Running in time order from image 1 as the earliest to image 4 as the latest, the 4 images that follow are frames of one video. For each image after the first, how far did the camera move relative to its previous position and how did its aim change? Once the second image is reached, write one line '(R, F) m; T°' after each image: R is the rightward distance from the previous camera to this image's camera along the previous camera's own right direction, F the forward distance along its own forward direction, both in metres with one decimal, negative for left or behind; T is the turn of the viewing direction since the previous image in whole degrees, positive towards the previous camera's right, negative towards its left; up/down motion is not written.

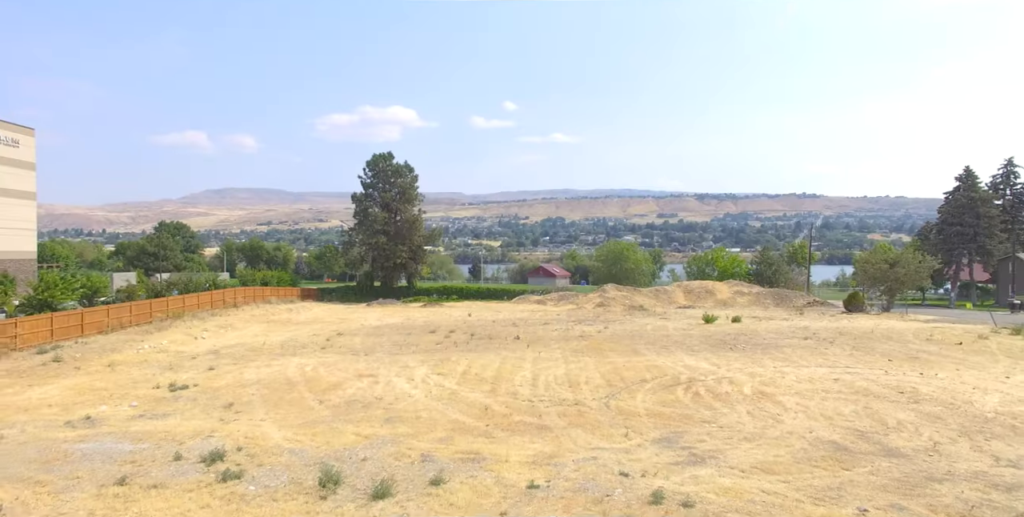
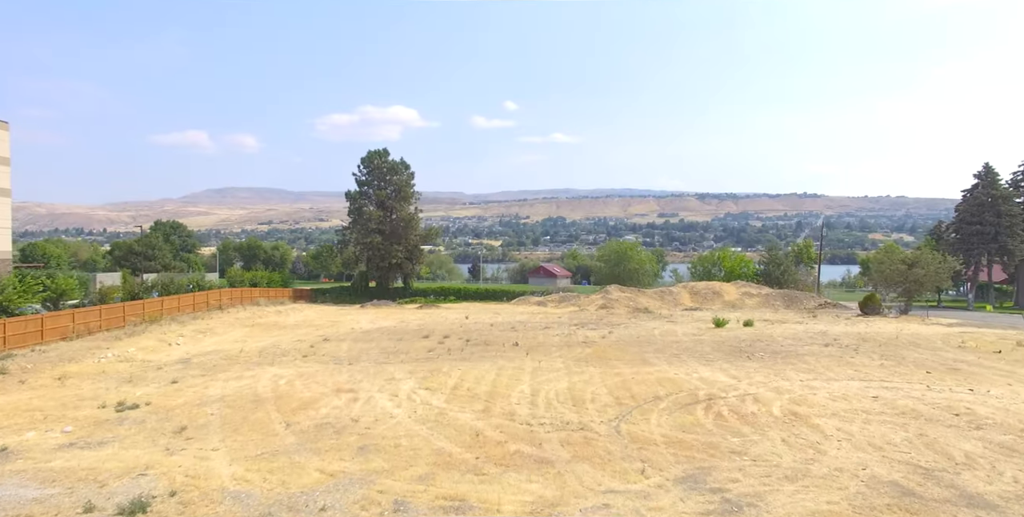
(+0.1, +1.8) m; 0°
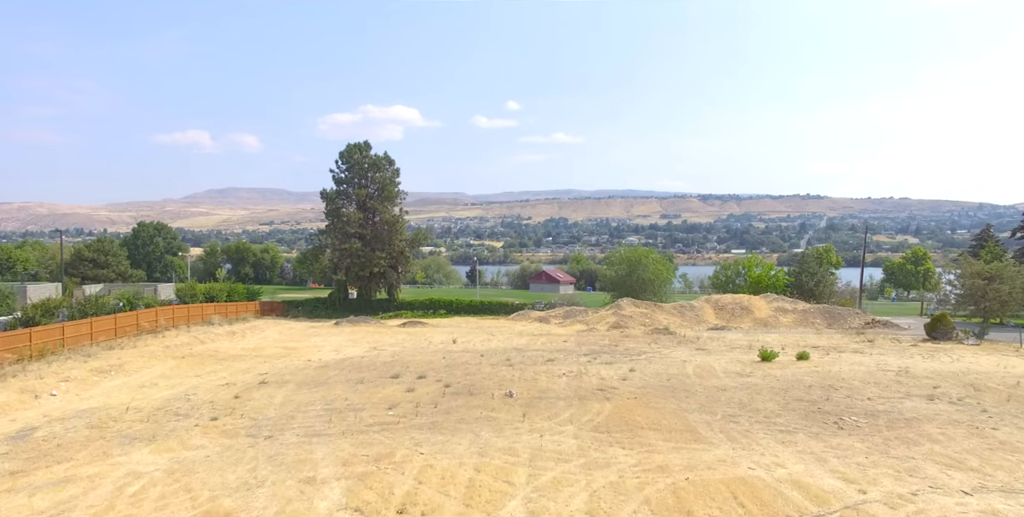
(+0.2, +6.0) m; 0°
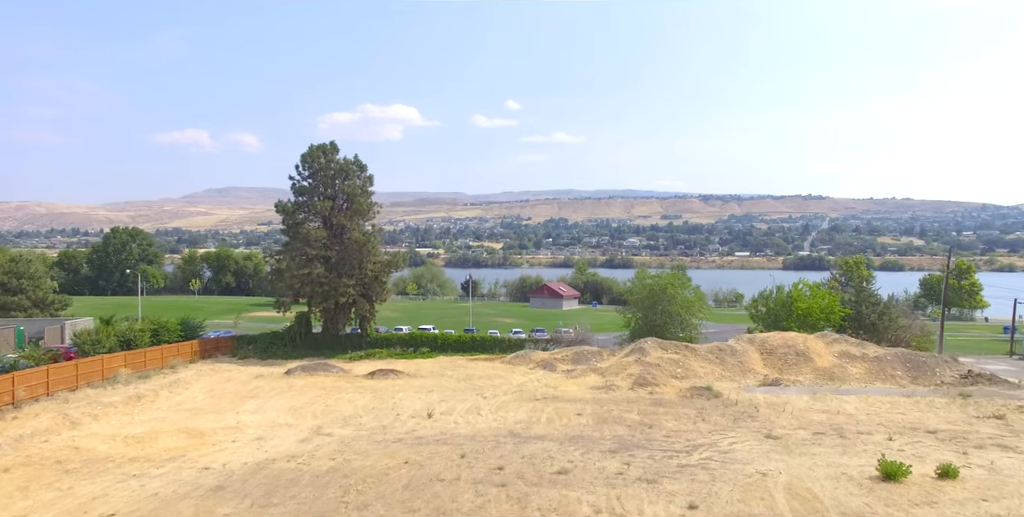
(+0.1, +8.1) m; 0°
